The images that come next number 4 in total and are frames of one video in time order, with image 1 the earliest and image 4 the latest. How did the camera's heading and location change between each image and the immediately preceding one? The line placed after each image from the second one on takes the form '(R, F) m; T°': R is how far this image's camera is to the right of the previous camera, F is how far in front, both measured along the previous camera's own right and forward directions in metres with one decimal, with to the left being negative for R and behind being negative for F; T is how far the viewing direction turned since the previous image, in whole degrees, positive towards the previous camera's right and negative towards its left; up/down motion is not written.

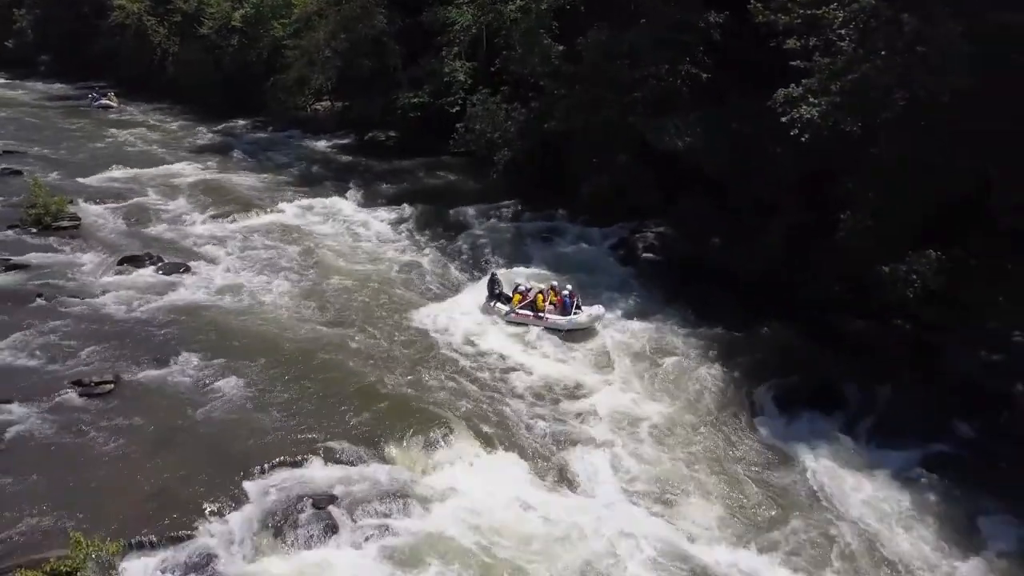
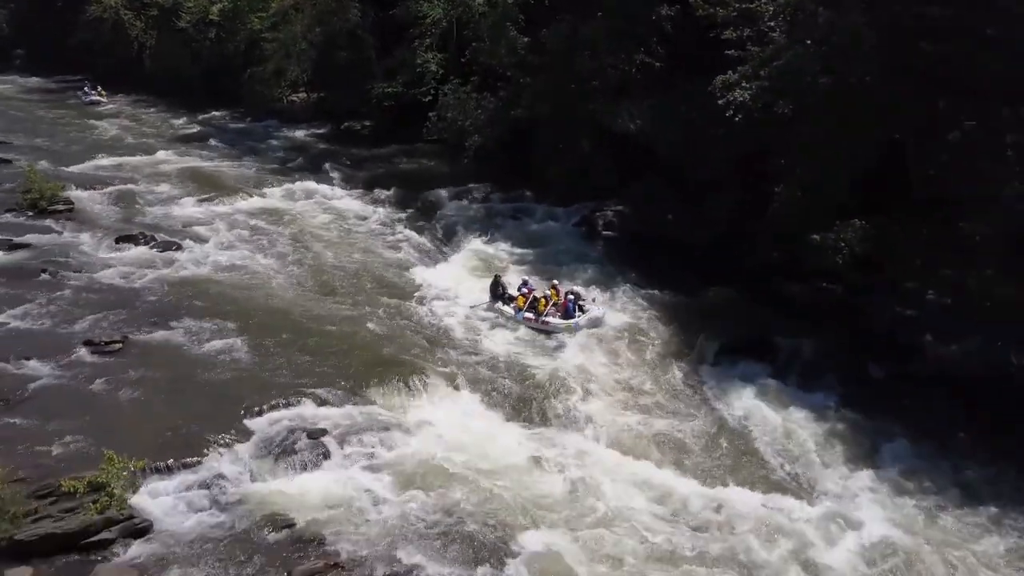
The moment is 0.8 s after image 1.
(+0.2, -1.8) m; +2°
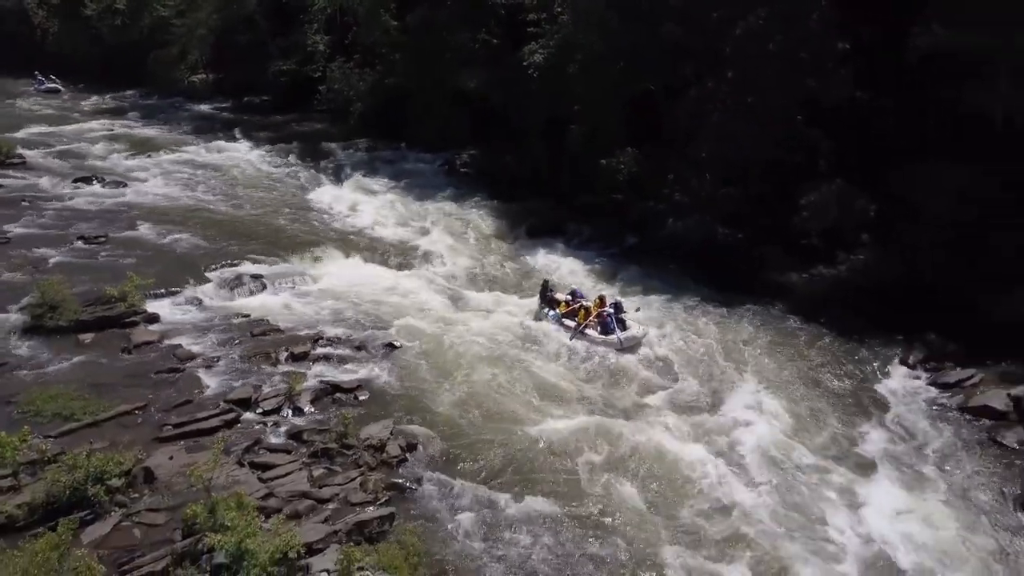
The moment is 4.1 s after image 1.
(+0.6, -7.6) m; +7°
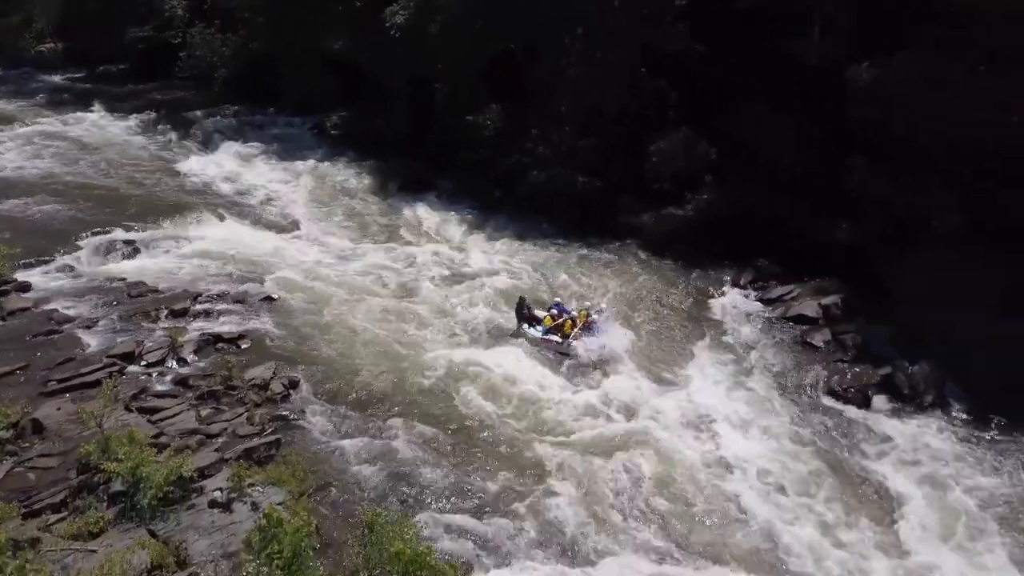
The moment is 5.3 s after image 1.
(+0.3, -1.4) m; +8°
